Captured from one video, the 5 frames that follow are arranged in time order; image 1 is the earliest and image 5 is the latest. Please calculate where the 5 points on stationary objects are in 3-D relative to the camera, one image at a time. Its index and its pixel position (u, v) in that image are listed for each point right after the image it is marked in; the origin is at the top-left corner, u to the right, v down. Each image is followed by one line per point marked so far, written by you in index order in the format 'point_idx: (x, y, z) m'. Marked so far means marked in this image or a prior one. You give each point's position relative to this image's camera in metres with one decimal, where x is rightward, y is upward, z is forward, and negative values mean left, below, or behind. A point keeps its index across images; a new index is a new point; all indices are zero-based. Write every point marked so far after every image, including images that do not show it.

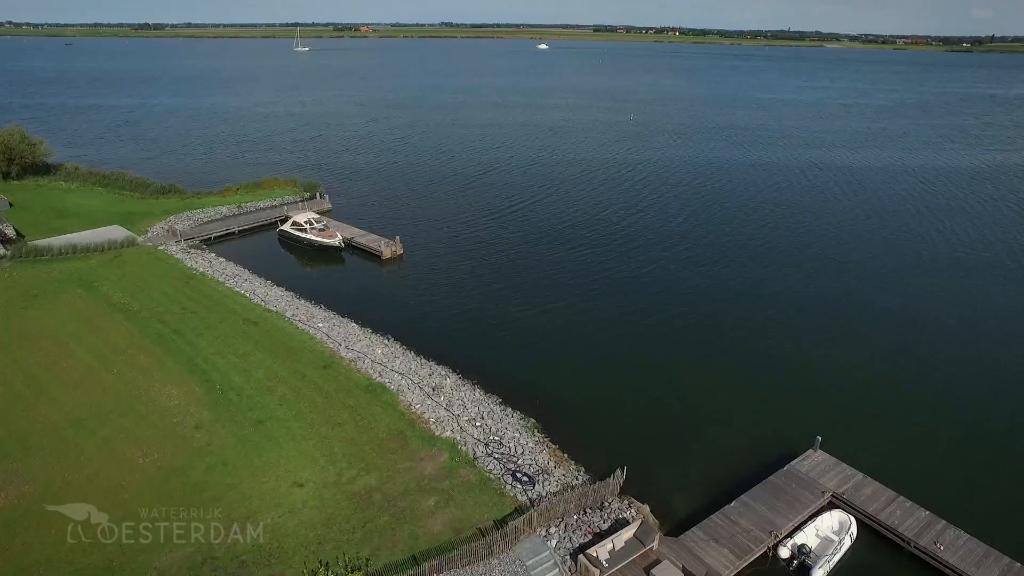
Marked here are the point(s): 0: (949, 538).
0: (+13.5, -7.8, +19.4) m
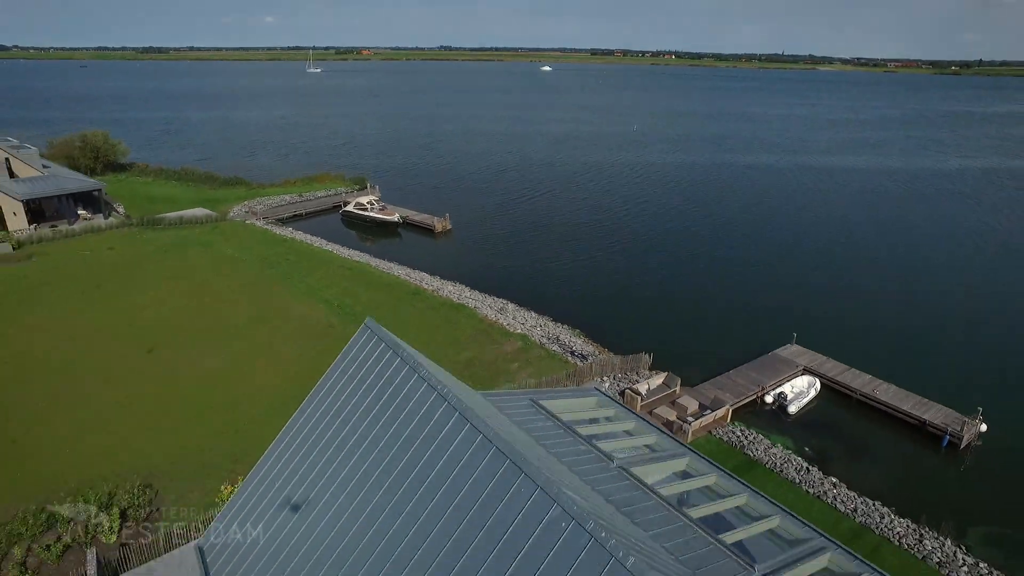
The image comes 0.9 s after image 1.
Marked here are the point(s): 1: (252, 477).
0: (+16.2, -4.4, +27.3) m
1: (-5.3, -4.0, +12.2) m
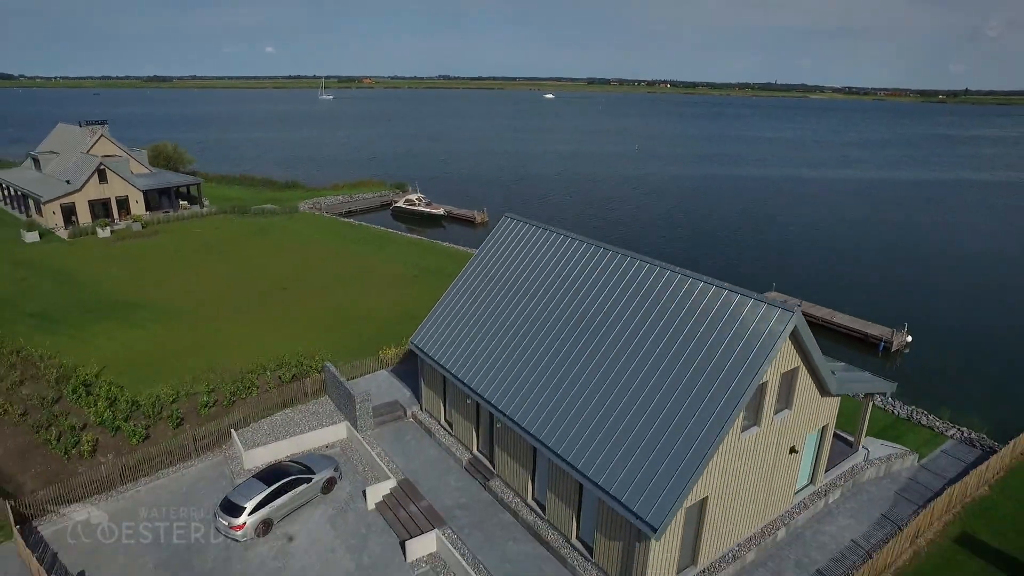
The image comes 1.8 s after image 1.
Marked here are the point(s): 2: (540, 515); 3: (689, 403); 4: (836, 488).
0: (+19.0, -1.7, +36.3) m
1: (-2.5, -0.6, +21.1) m
2: (+0.8, -6.0, +16.7) m
3: (+4.0, -2.6, +14.3) m
4: (+9.4, -5.8, +18.0) m
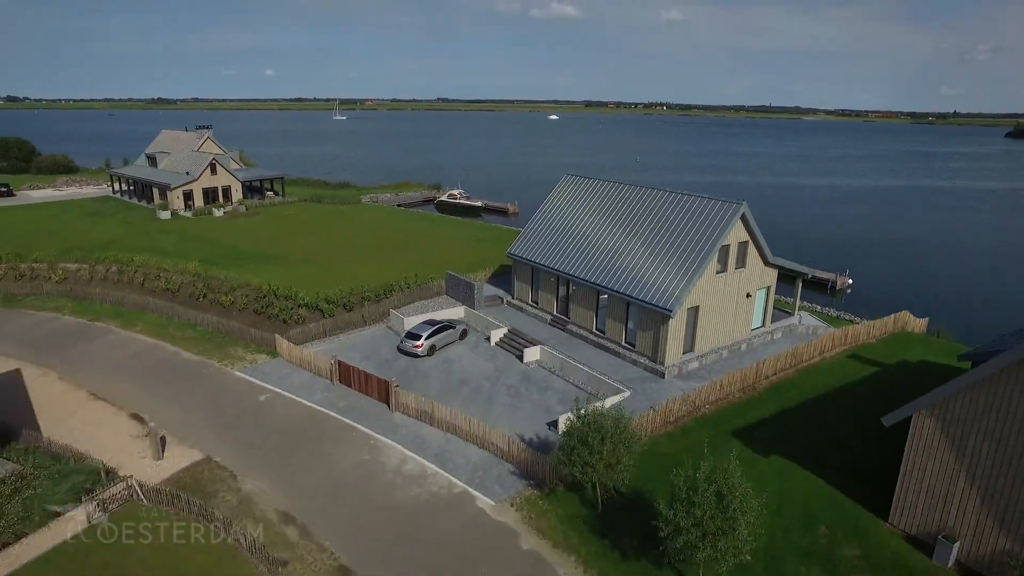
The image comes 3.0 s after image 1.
0: (+22.2, +1.5, +47.9) m
1: (+0.7, +3.1, +32.7) m
2: (+4.0, -2.2, +28.1) m
3: (+7.2, +1.3, +25.9) m
4: (+12.6, -2.0, +29.5) m
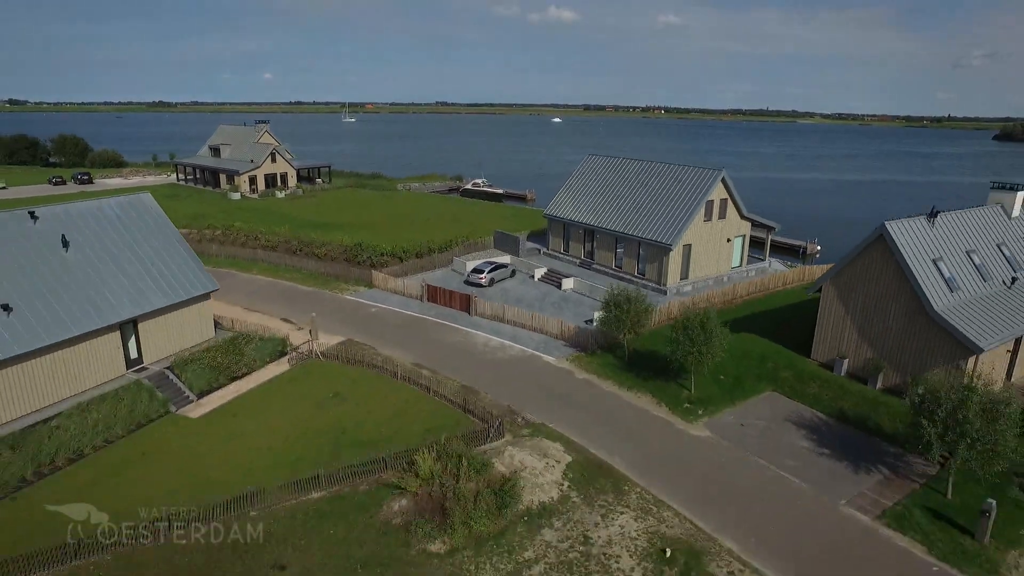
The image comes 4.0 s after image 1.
0: (+24.5, +4.5, +57.4) m
1: (+3.1, +6.2, +42.1) m
2: (+6.4, +1.0, +37.5) m
3: (+9.6, +4.5, +35.3) m
4: (+15.0, +1.2, +38.9) m
